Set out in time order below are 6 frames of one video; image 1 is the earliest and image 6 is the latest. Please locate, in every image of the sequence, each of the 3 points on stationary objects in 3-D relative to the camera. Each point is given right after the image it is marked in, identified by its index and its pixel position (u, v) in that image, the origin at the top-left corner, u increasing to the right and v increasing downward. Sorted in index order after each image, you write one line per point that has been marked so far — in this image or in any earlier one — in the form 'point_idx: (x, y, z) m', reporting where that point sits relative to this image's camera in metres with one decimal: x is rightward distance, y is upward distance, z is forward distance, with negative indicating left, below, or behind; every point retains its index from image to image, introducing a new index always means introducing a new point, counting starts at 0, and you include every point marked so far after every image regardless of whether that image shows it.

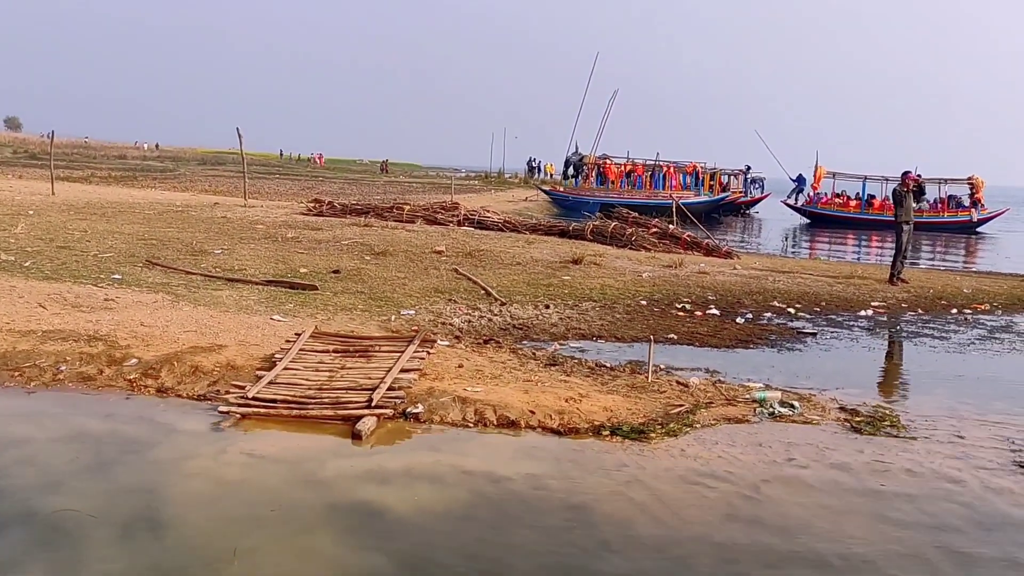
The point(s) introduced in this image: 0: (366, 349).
0: (-1.6, -0.7, +8.5) m
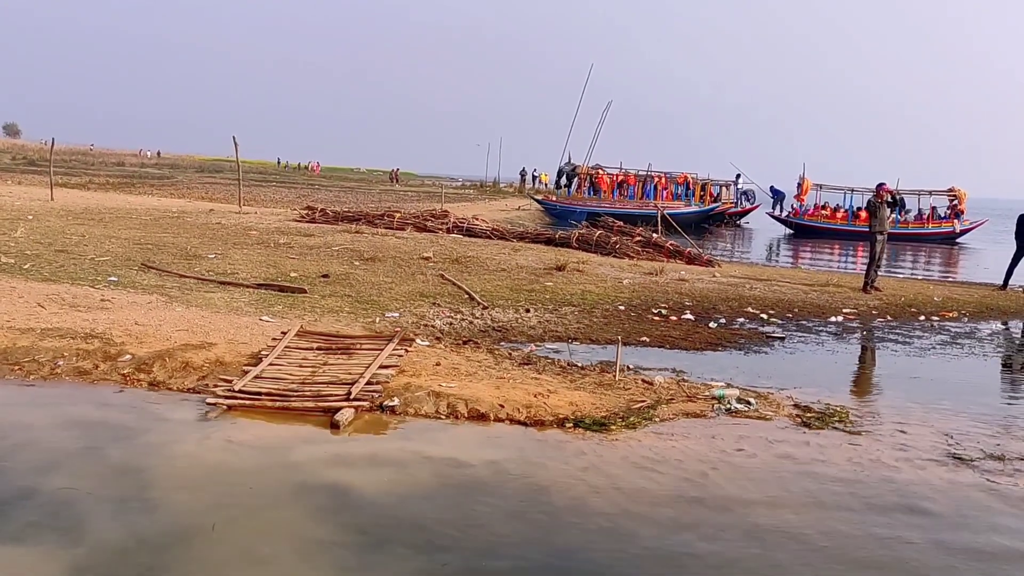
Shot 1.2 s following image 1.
0: (-1.9, -0.7, +9.0) m
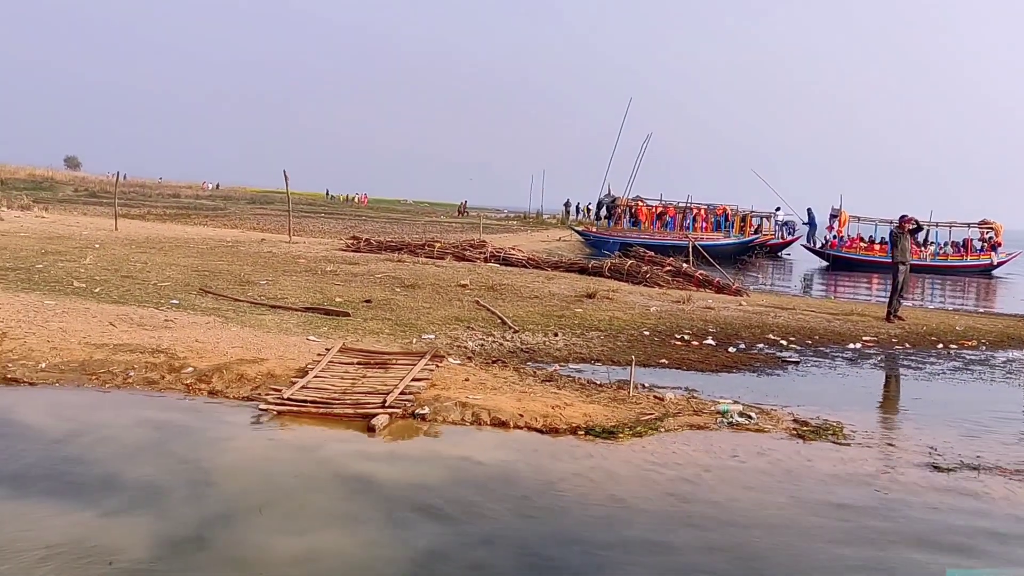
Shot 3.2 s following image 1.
0: (-1.6, -1.0, +9.9) m
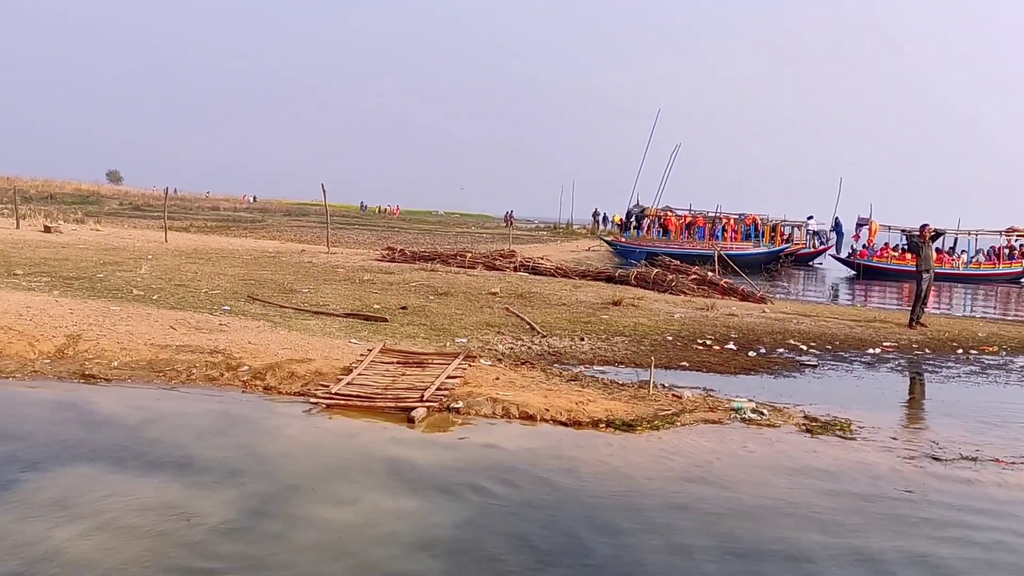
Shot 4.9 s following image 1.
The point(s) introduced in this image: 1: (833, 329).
0: (-1.3, -1.0, +10.7) m
1: (+7.0, -0.9, +16.5) m
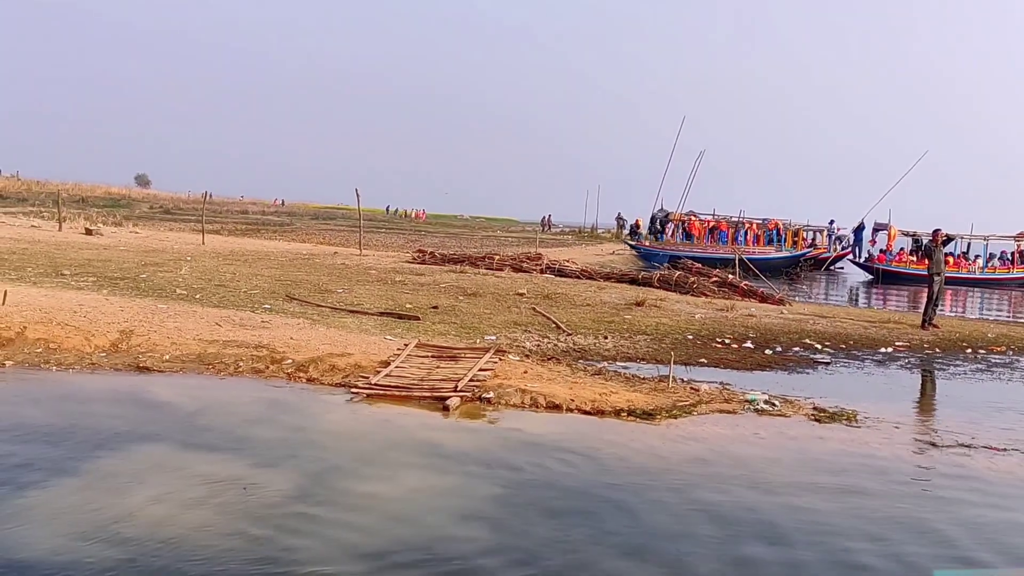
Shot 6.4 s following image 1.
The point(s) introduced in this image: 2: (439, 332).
0: (-0.8, -1.0, +11.4) m
1: (+7.6, -0.9, +17.0) m
2: (-1.3, -0.8, +14.0) m
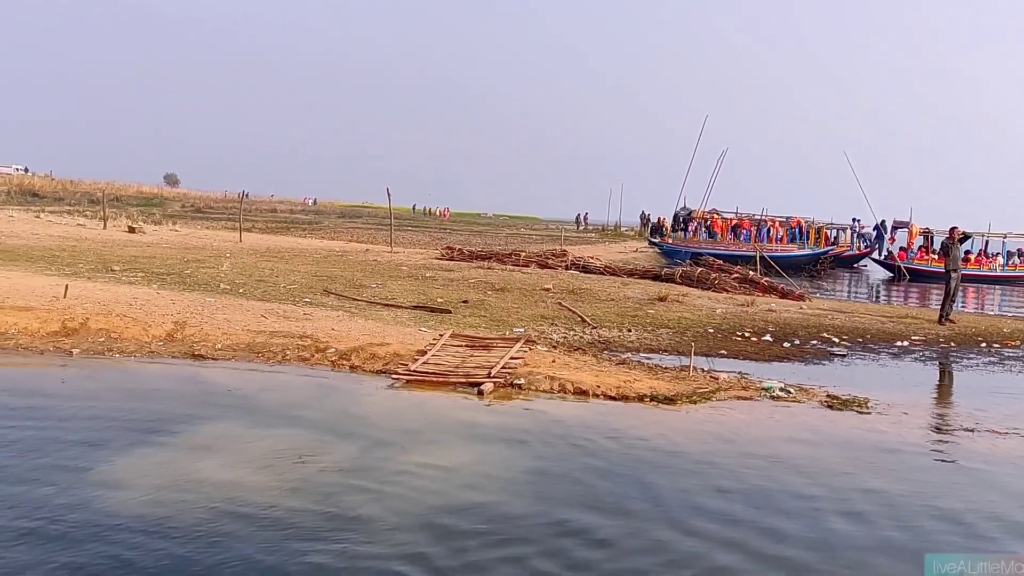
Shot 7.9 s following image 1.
0: (-0.4, -0.9, +12.1) m
1: (+8.2, -0.8, +17.4) m
2: (-0.8, -0.7, +14.7) m
